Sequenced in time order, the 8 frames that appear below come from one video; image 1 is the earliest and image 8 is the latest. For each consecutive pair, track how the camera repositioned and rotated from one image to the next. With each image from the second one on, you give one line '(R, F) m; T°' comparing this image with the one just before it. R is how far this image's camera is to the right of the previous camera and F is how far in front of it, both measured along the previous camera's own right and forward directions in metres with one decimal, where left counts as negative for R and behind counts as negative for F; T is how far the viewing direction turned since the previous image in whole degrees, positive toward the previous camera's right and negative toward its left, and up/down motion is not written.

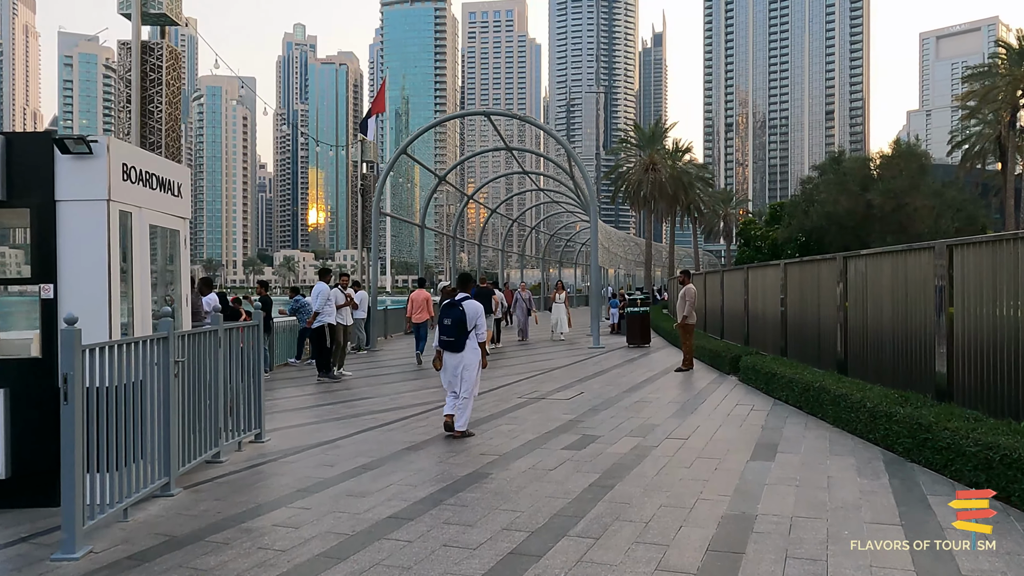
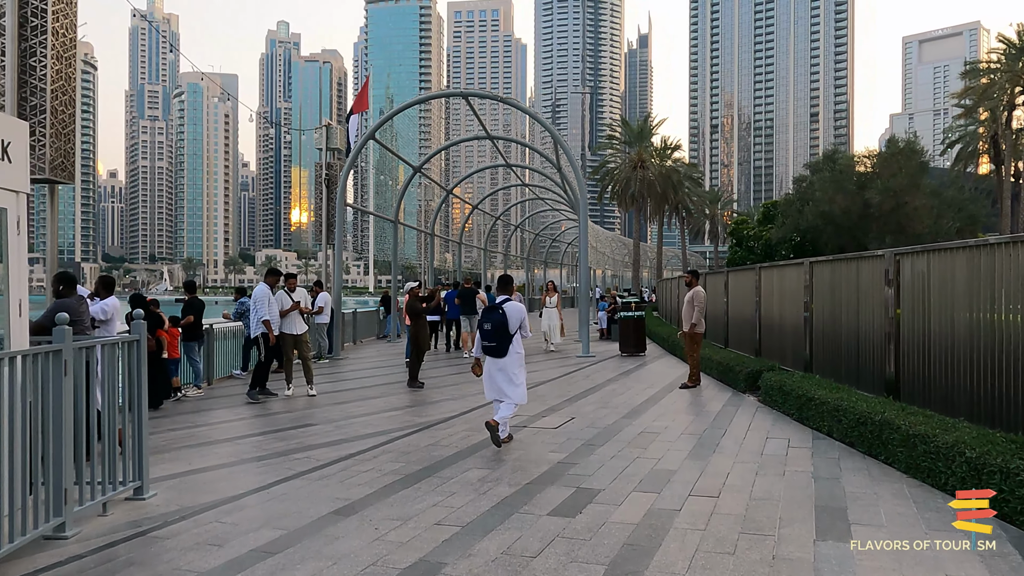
(+0.1, +1.8) m; +1°
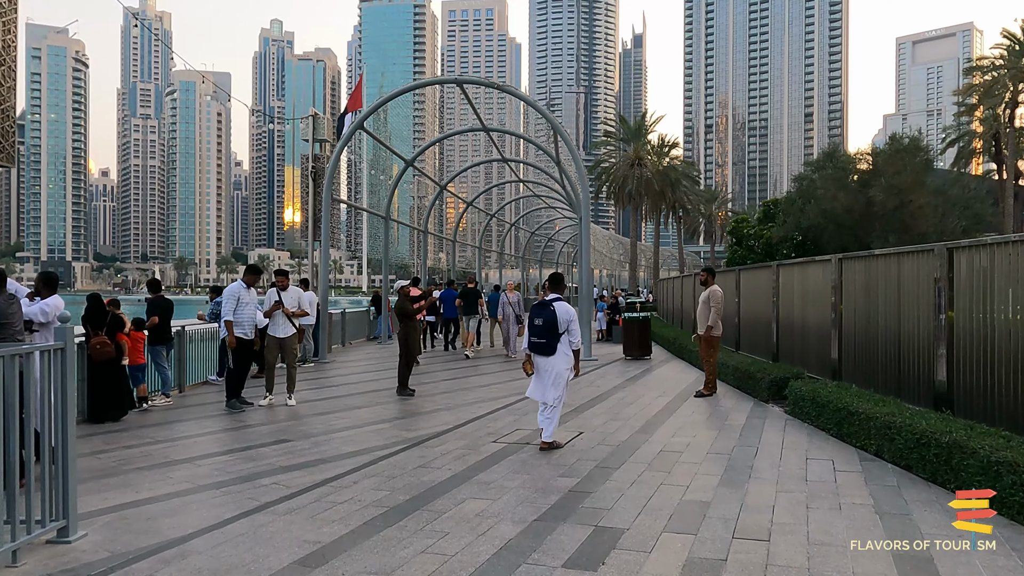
(-0.1, +0.9) m; 0°
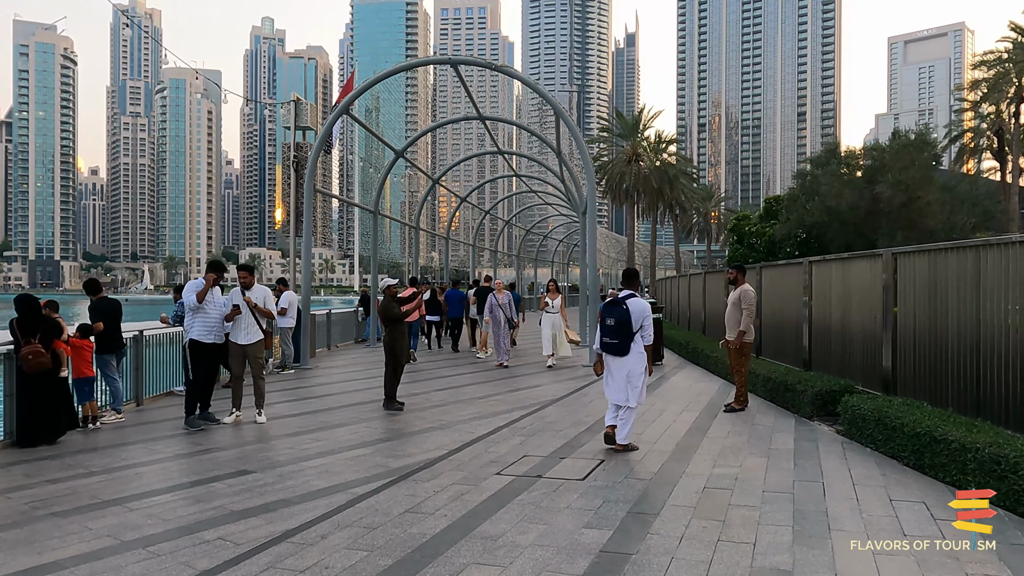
(-0.1, +1.2) m; +1°
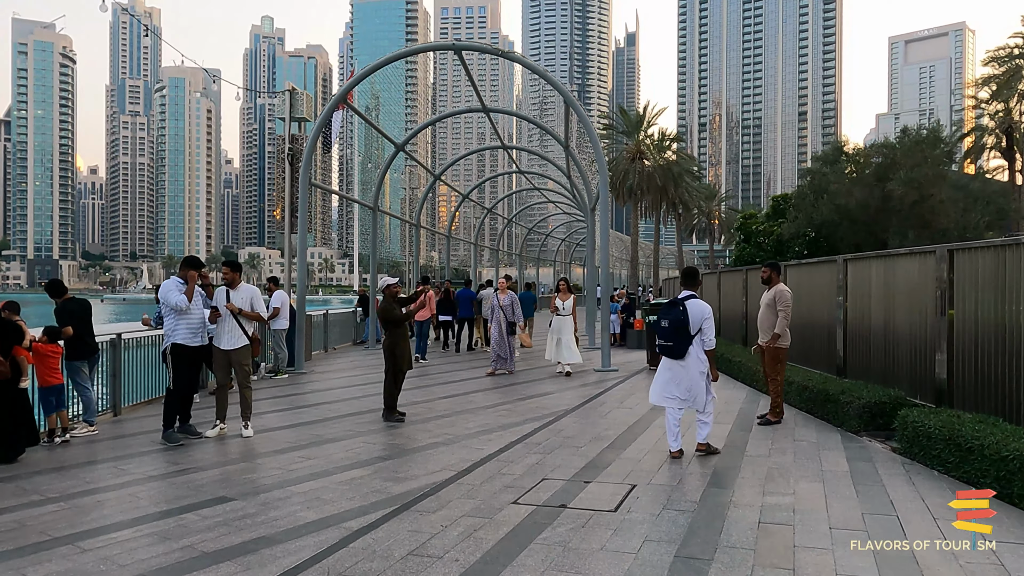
(-0.1, +0.8) m; 0°
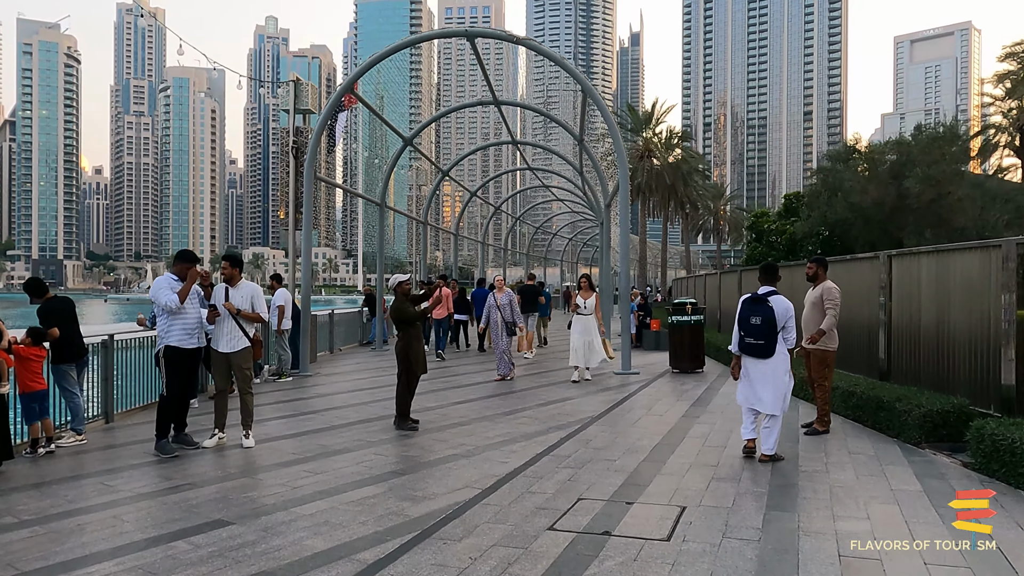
(-0.2, +0.6) m; 0°
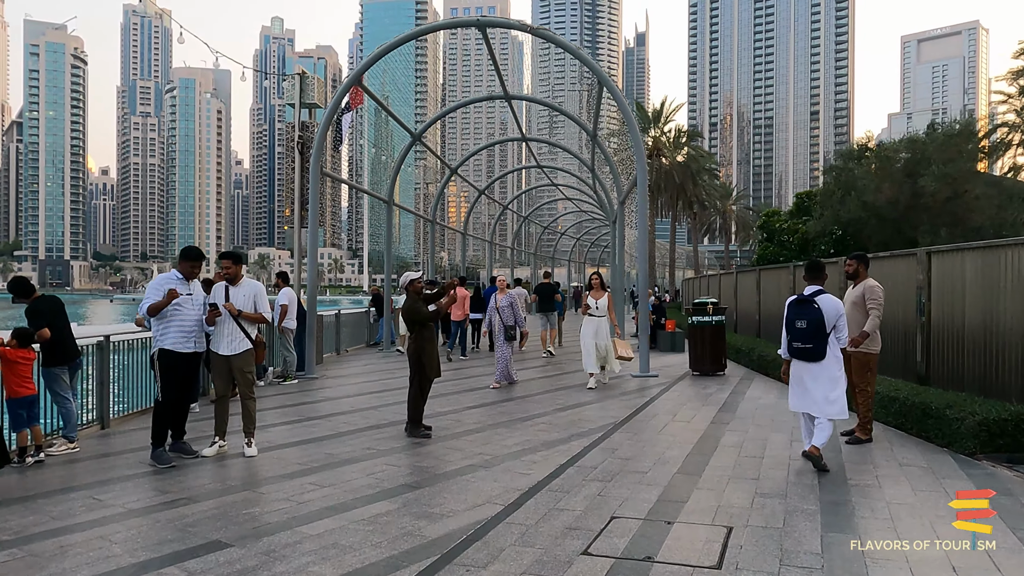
(-0.1, +0.5) m; 0°
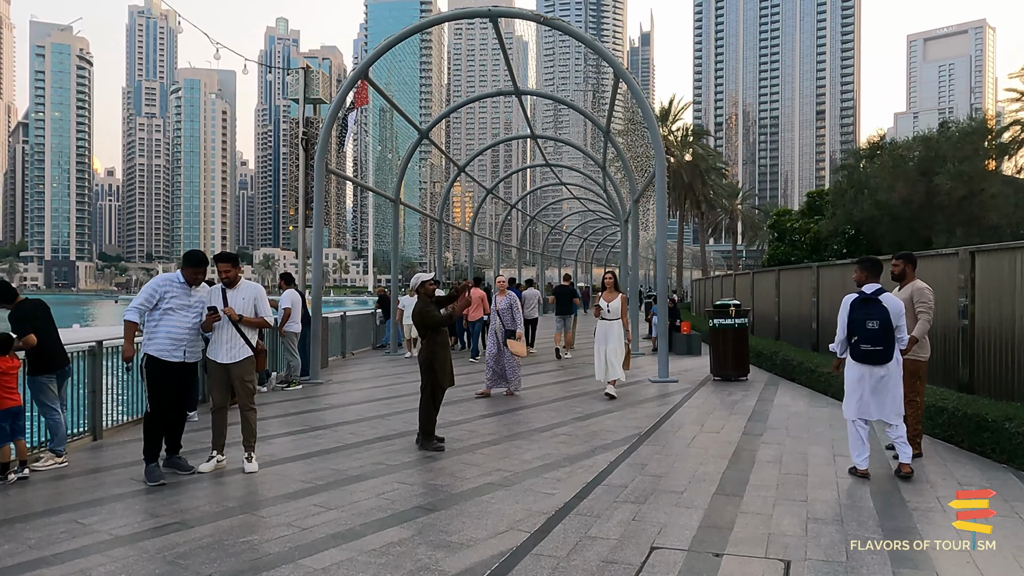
(-0.1, +0.5) m; 0°
